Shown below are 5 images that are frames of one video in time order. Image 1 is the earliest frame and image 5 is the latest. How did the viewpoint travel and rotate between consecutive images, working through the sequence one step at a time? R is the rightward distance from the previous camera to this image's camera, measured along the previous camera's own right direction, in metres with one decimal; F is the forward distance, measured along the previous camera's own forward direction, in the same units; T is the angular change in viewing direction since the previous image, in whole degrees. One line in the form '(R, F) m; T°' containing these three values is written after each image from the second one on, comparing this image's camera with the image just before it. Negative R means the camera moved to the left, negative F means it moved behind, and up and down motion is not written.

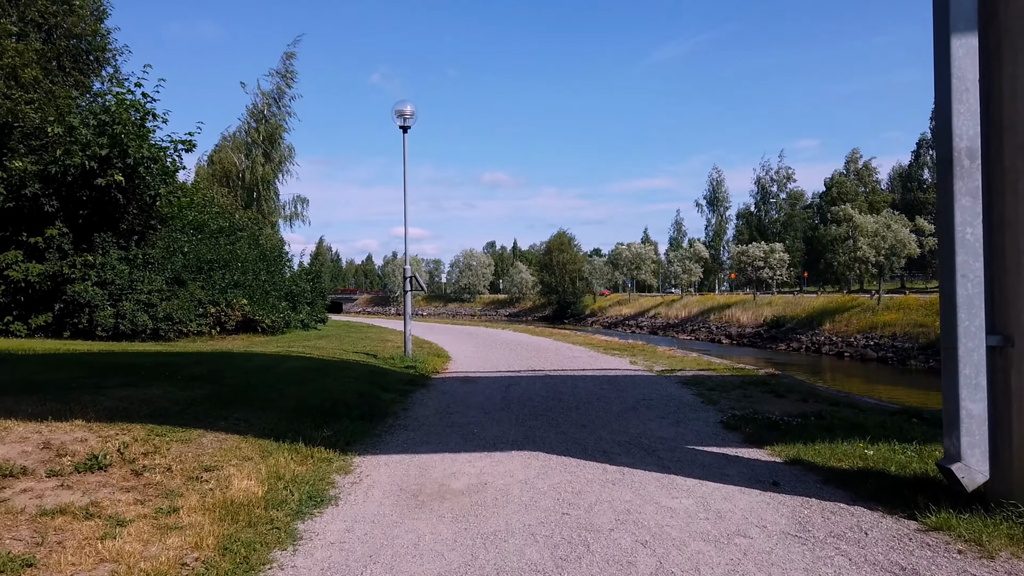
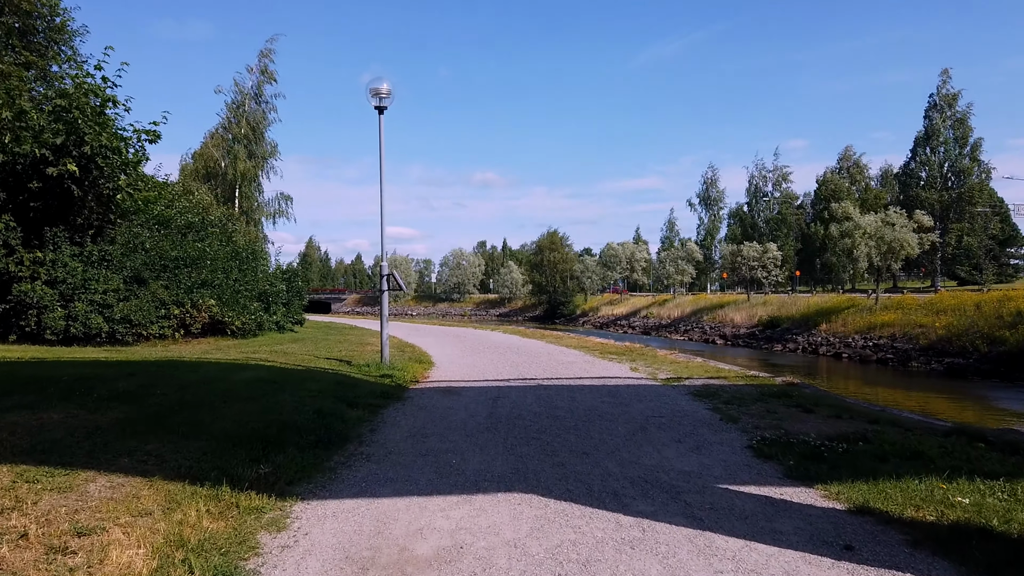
(0.0, +1.5) m; +1°
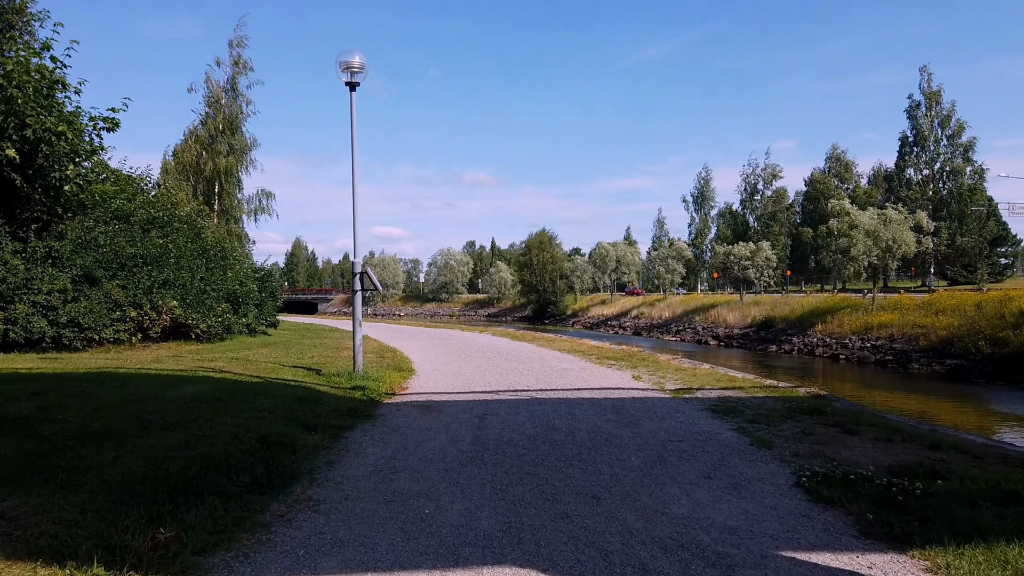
(0.0, +1.5) m; +1°
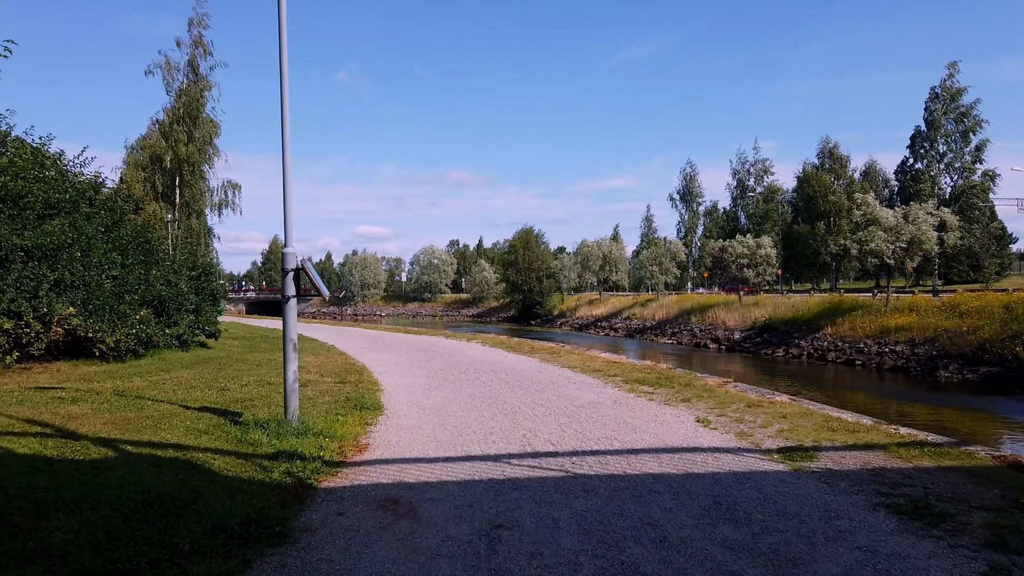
(-0.3, +4.2) m; +1°
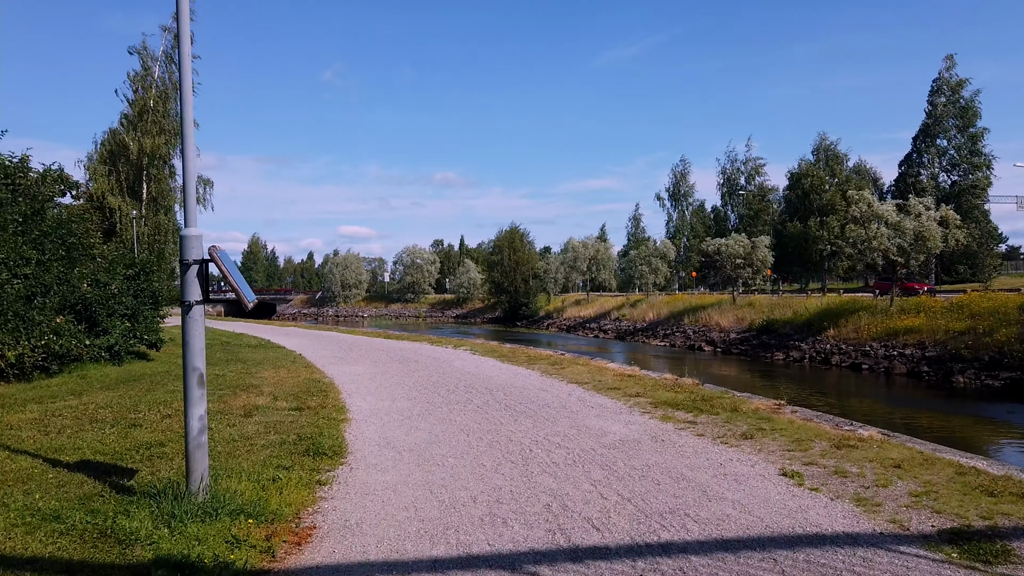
(-0.3, +2.7) m; +1°
